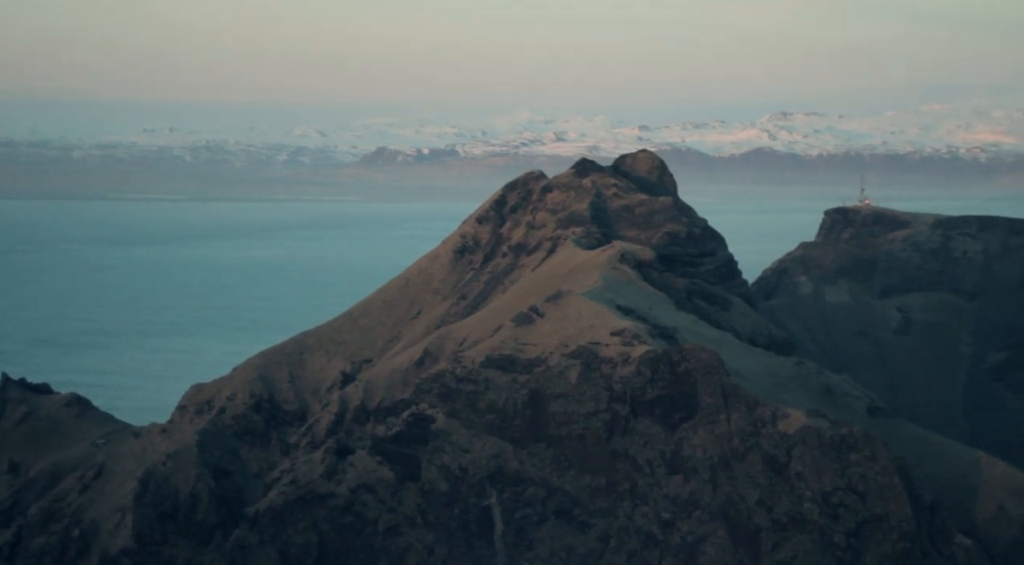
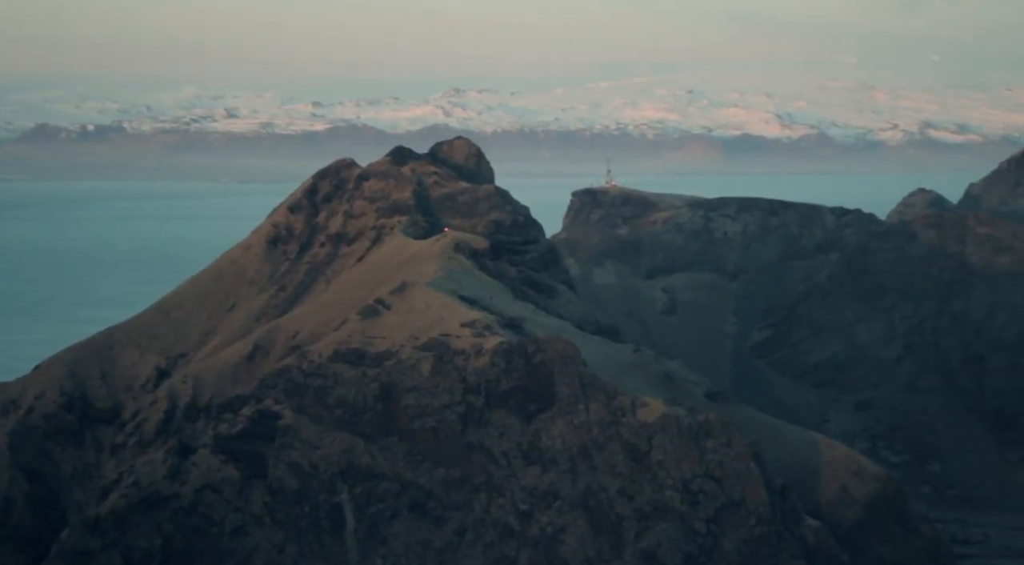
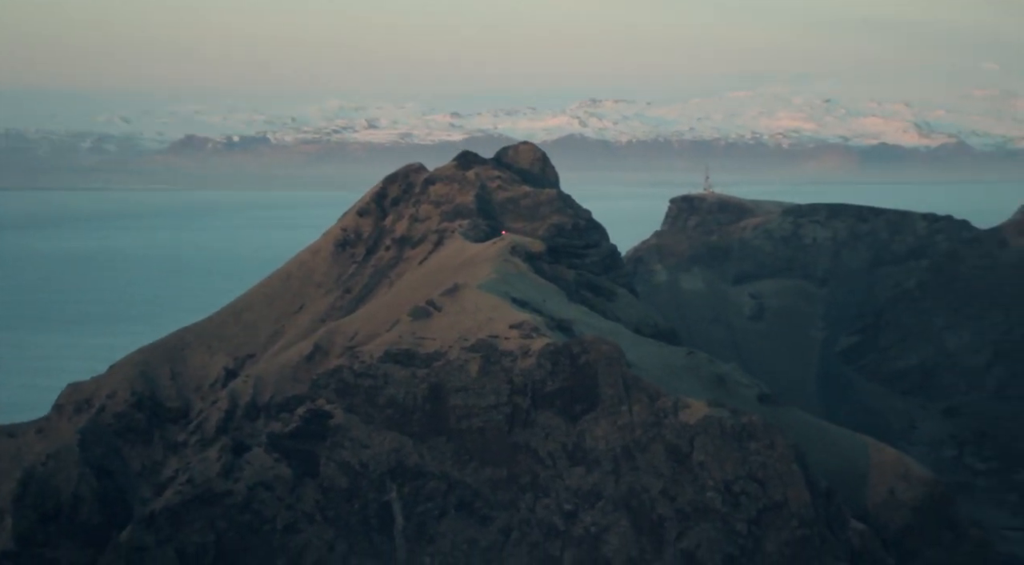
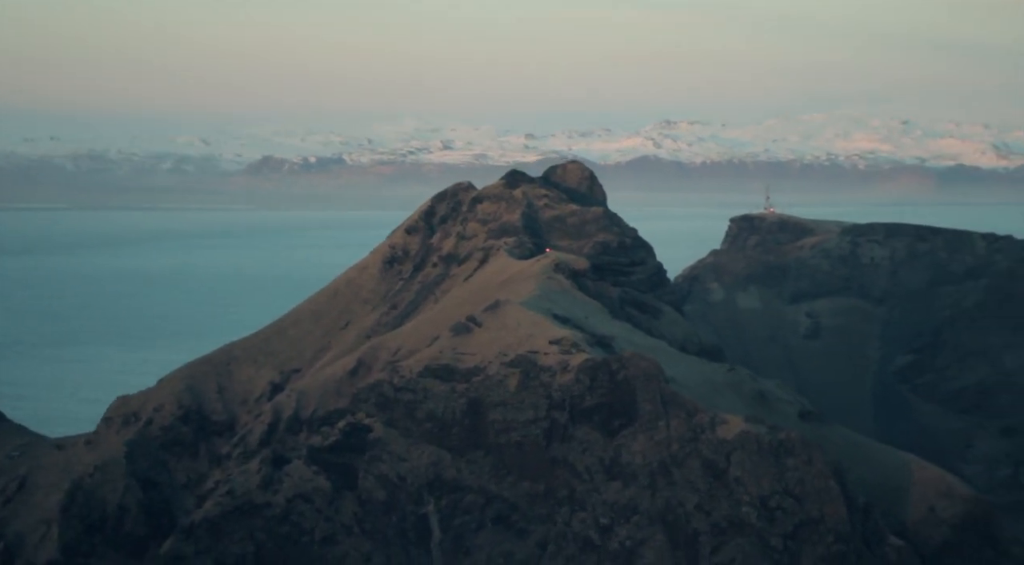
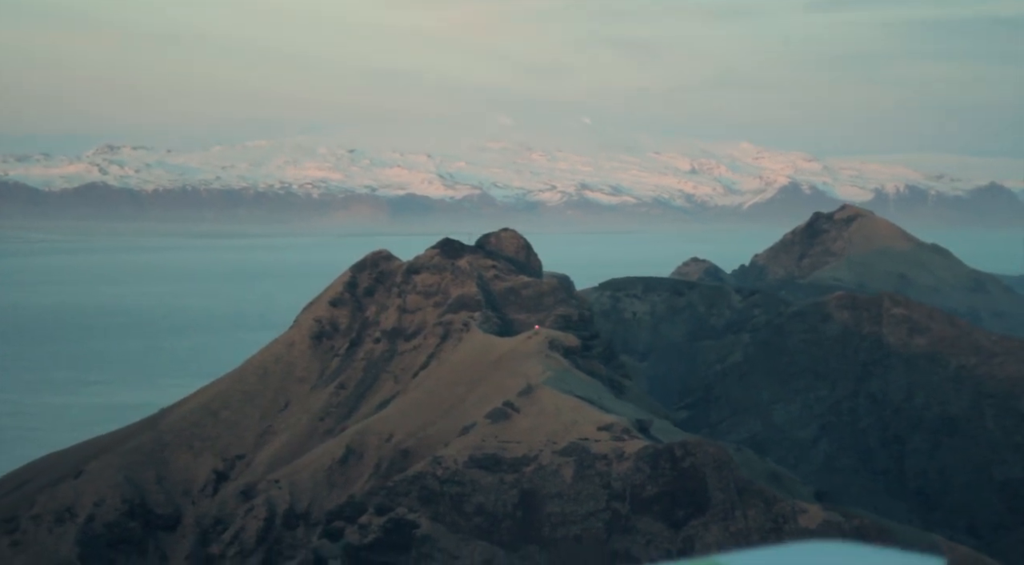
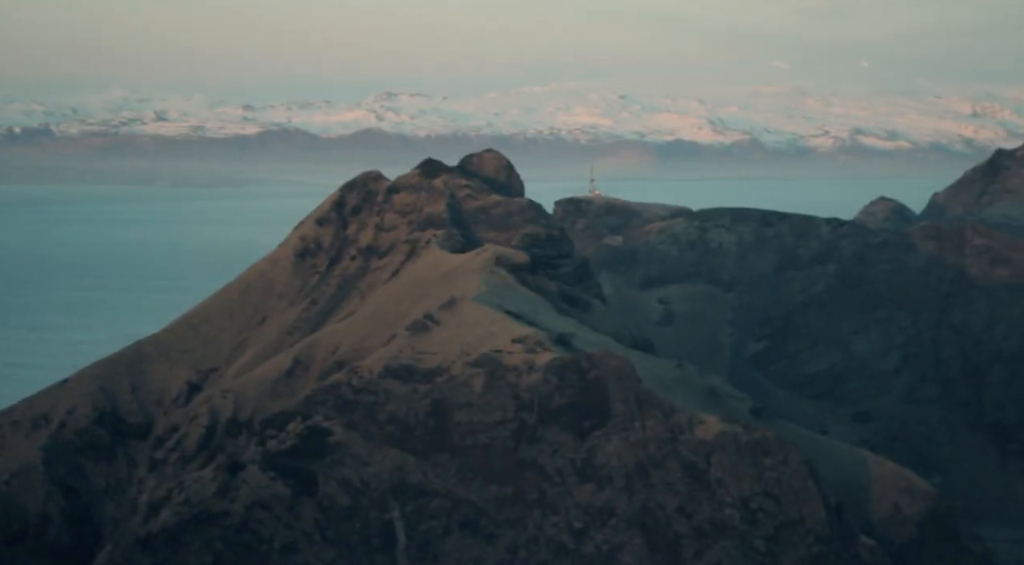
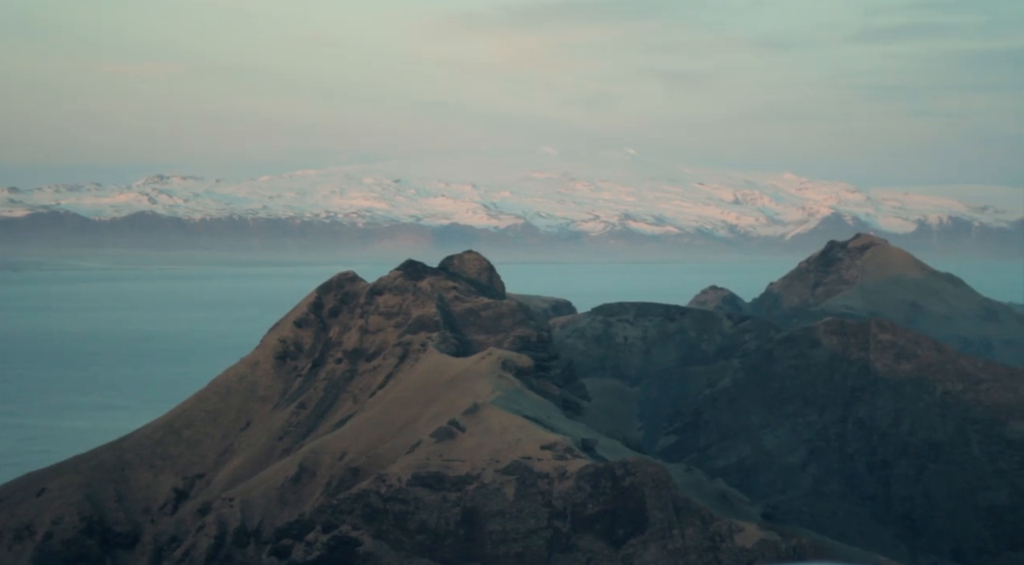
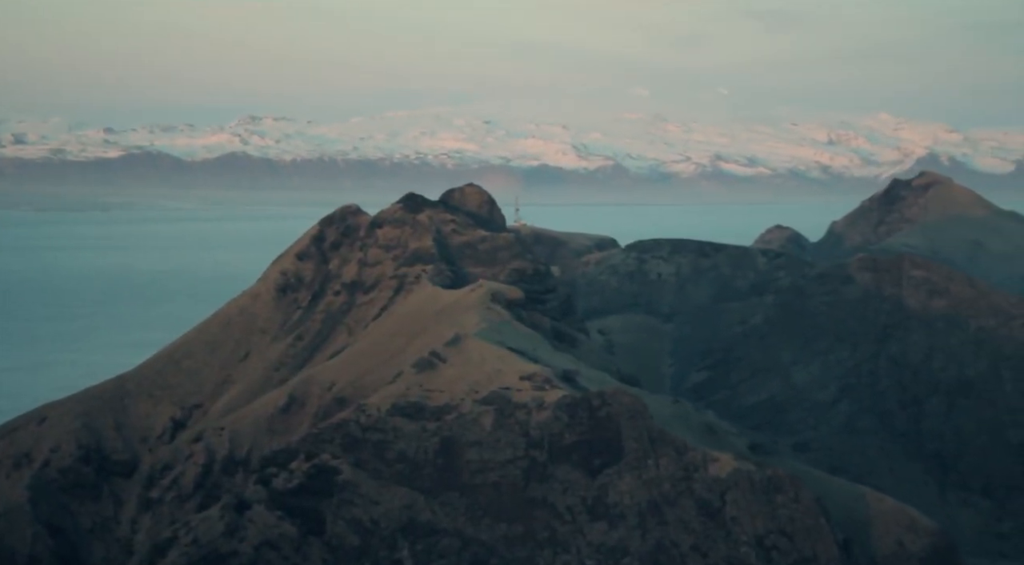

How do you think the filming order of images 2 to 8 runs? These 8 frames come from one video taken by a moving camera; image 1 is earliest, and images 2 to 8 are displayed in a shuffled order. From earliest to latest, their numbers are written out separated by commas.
4, 3, 2, 6, 8, 7, 5
